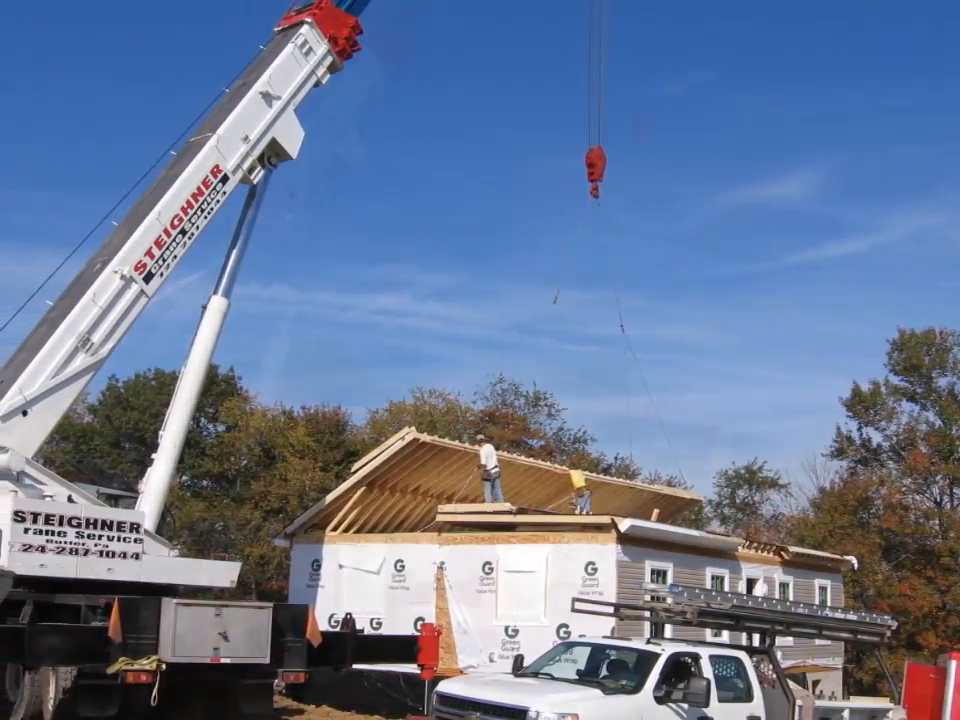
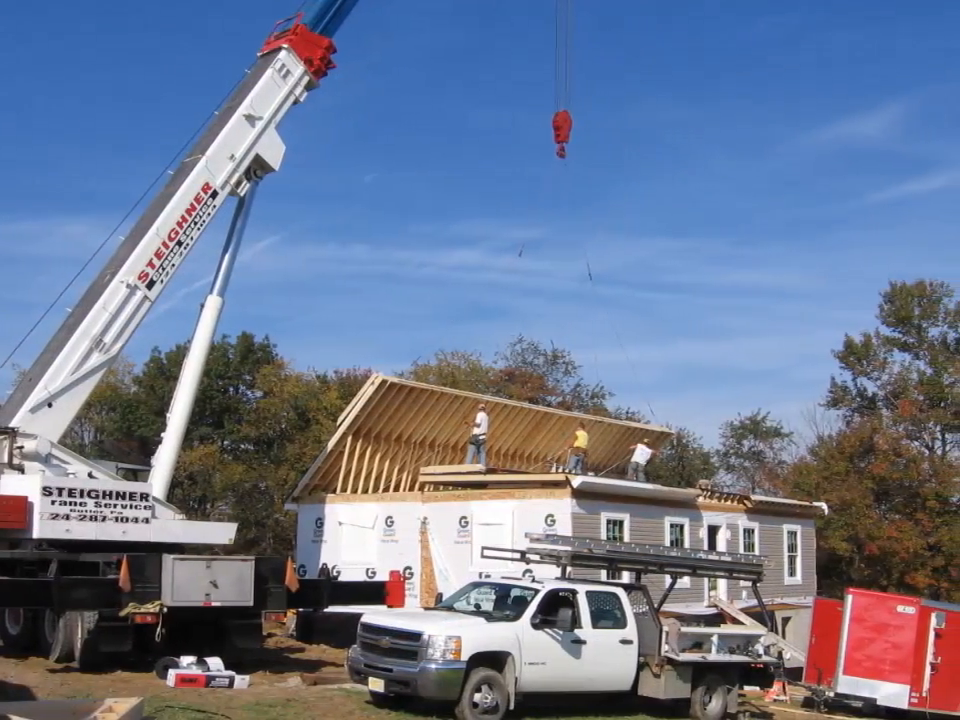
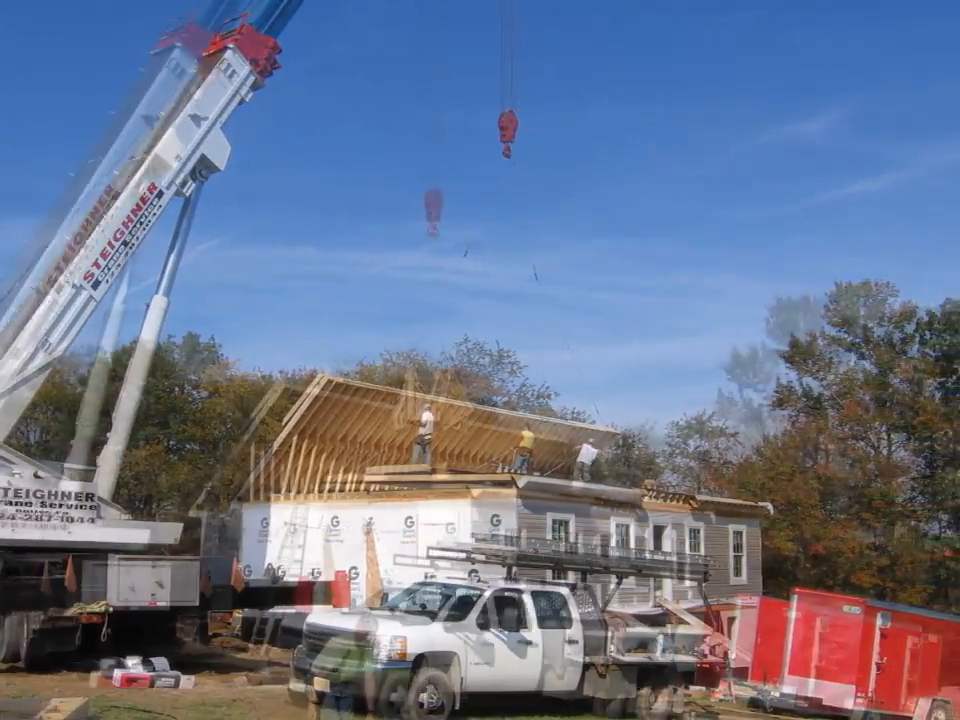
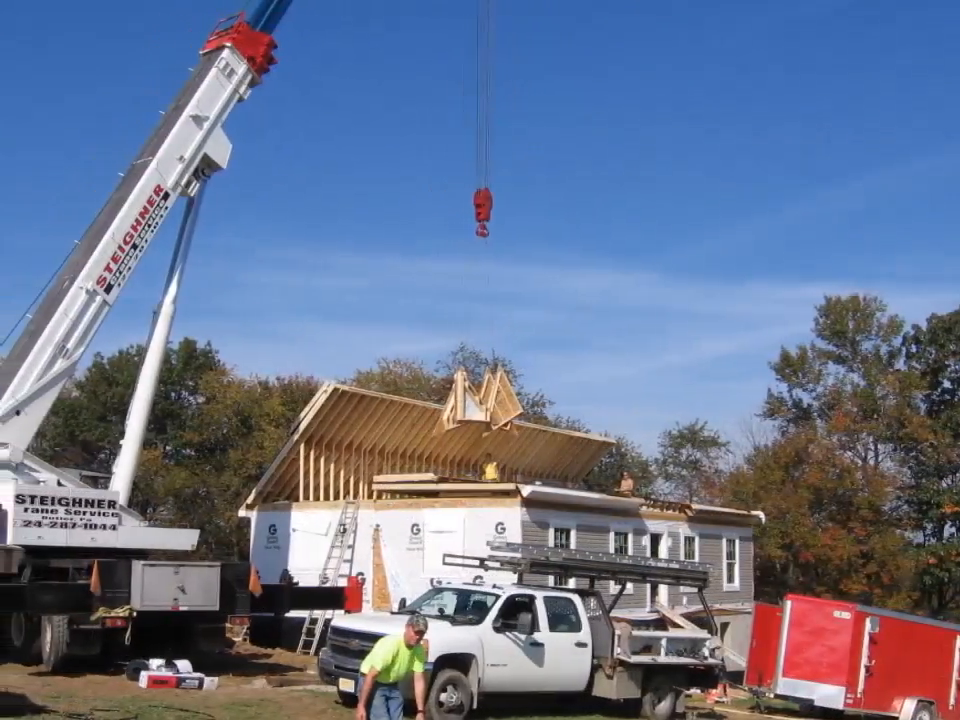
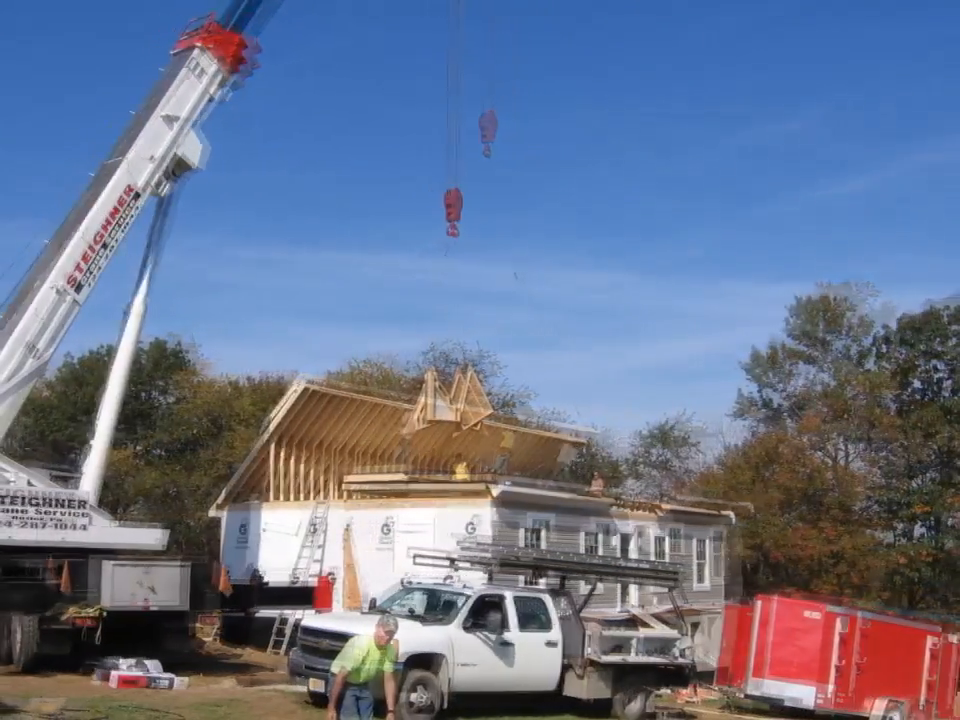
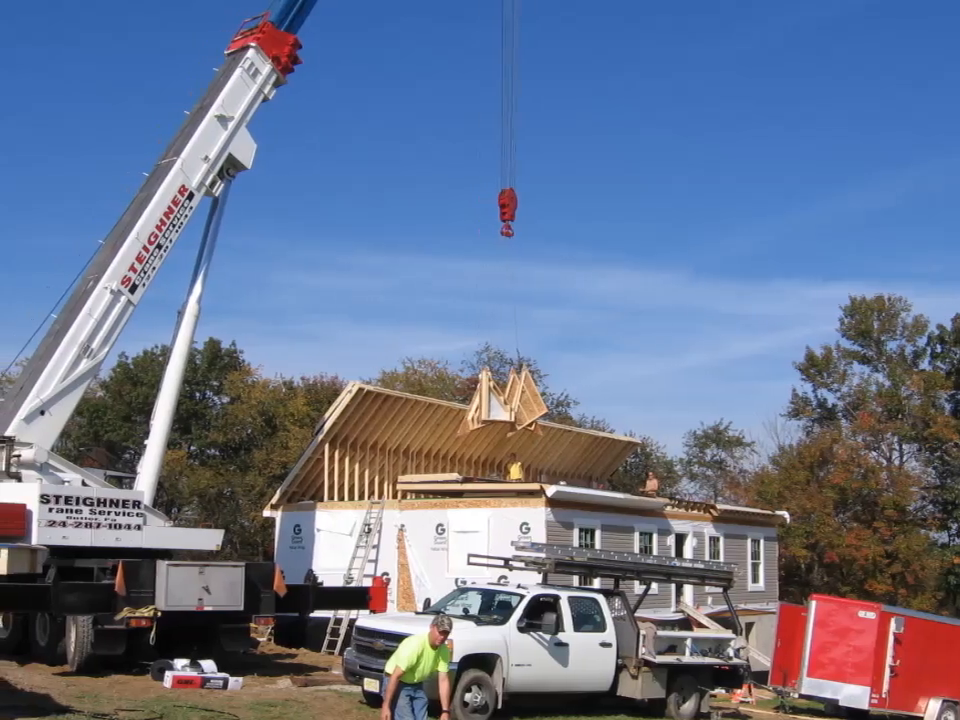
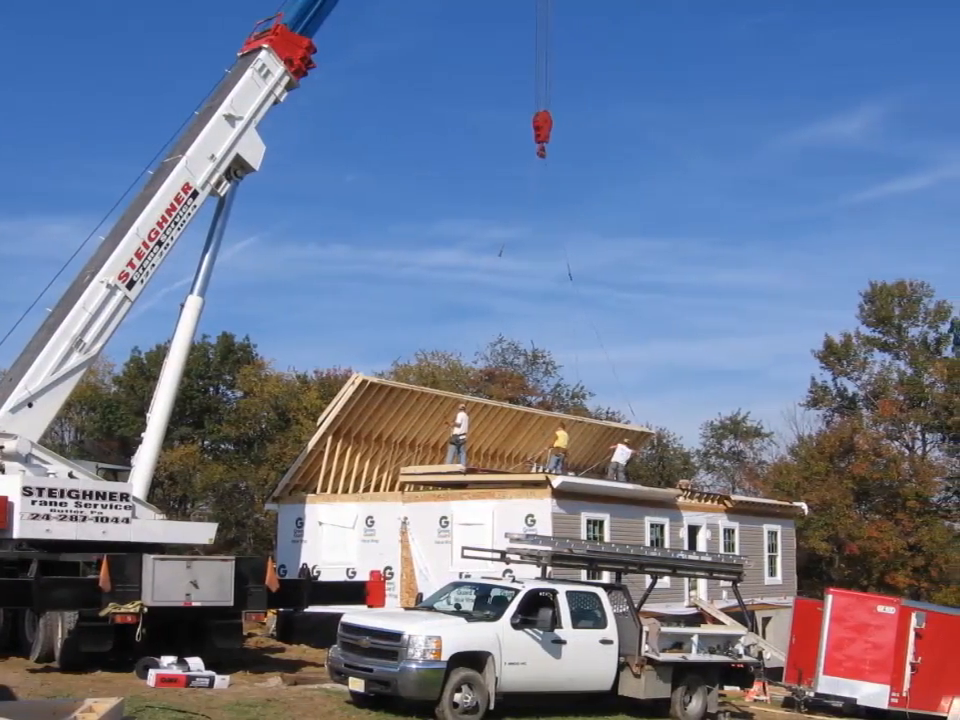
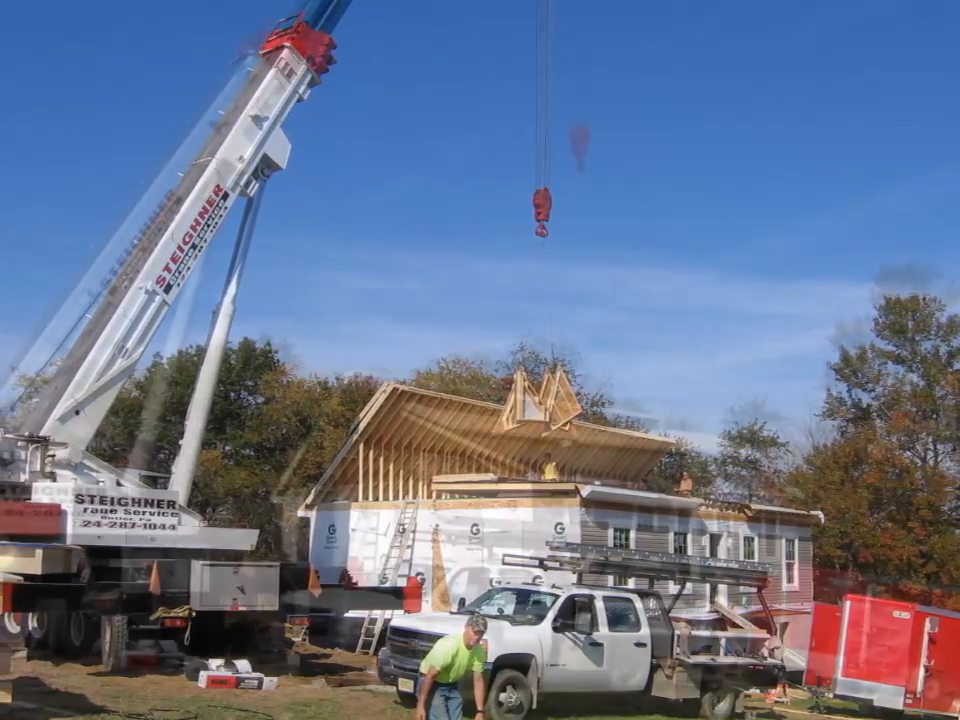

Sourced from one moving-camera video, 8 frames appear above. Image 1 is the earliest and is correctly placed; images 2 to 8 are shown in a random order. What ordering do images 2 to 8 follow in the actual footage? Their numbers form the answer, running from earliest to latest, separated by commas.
2, 7, 3, 5, 4, 6, 8
